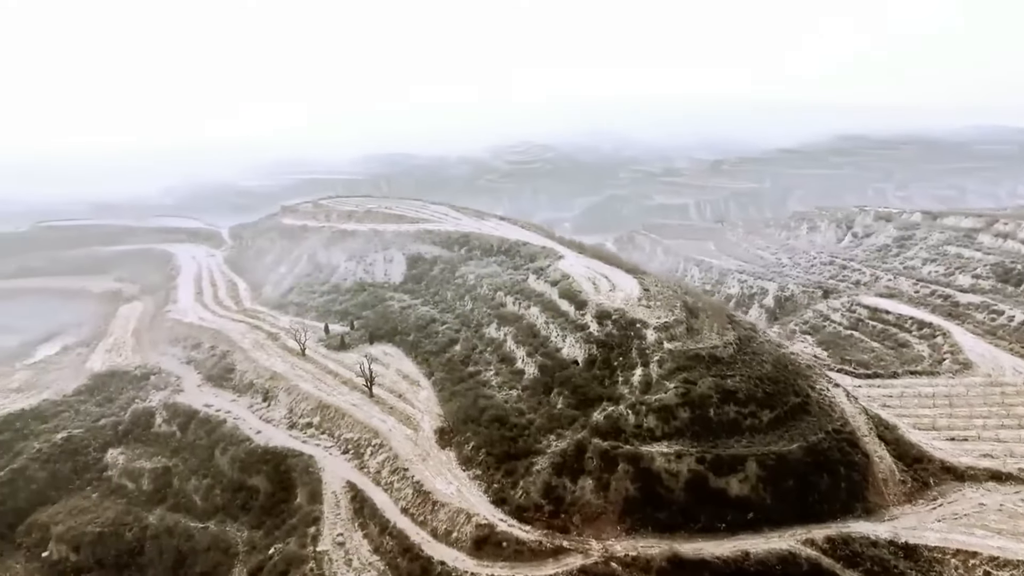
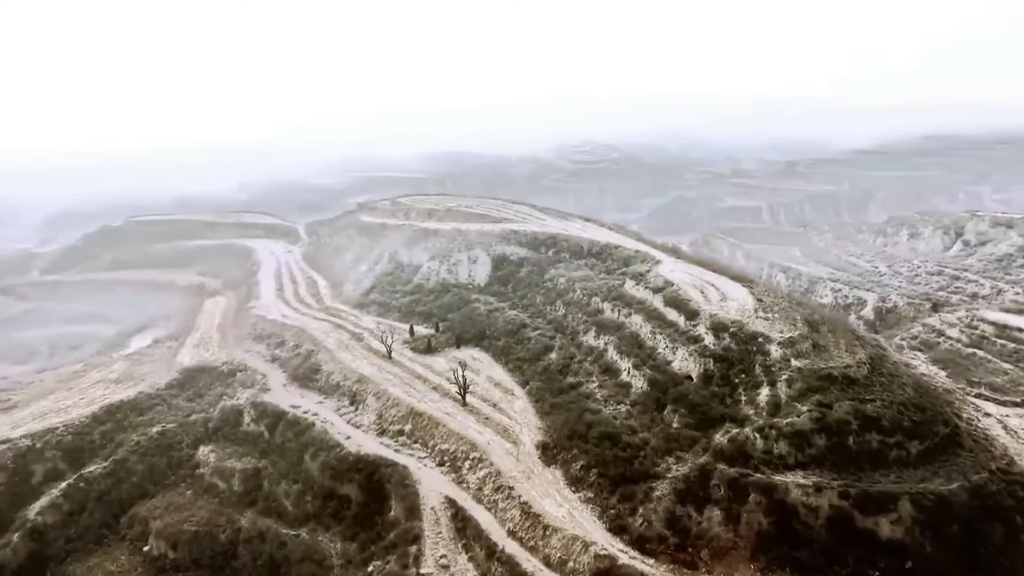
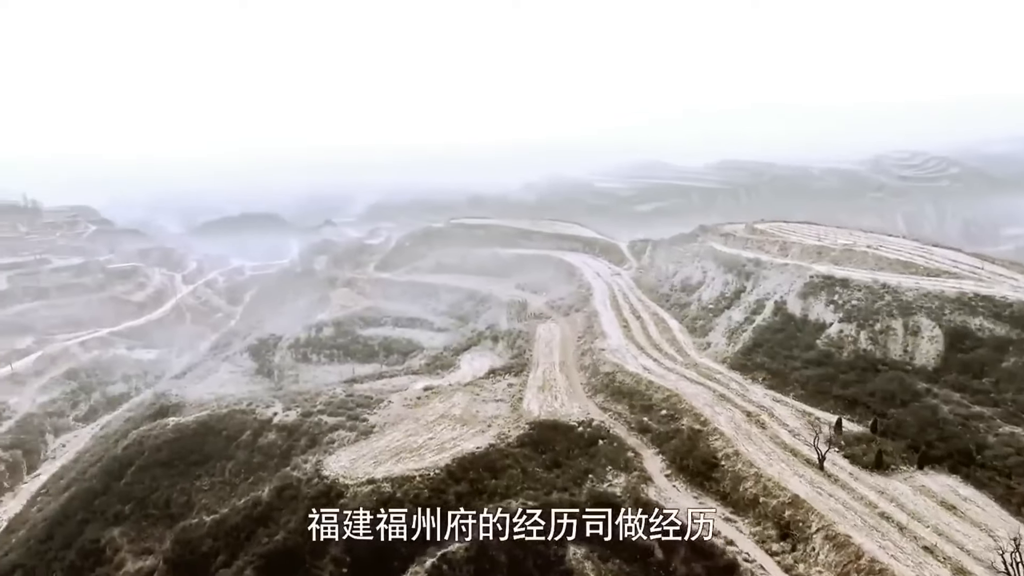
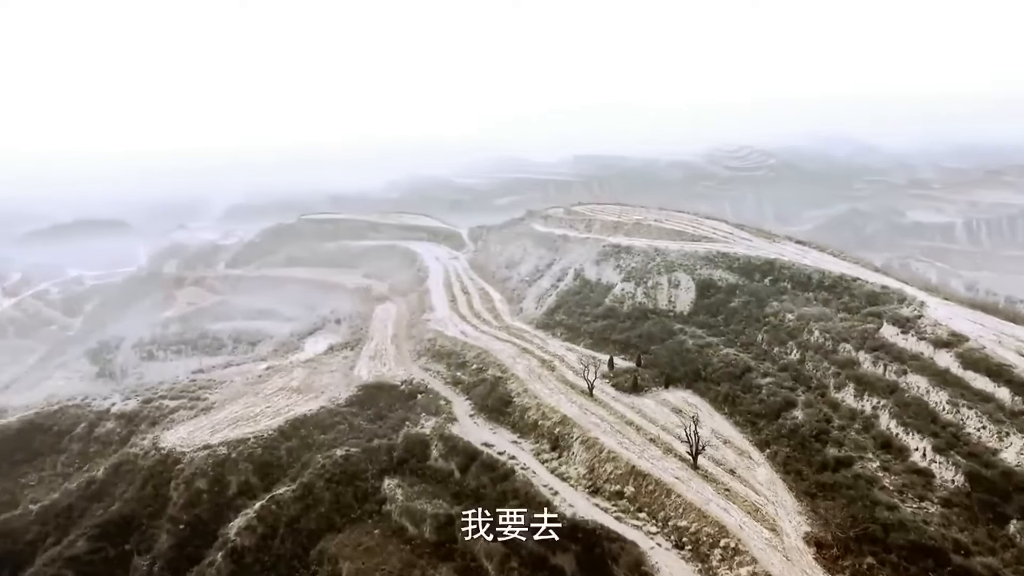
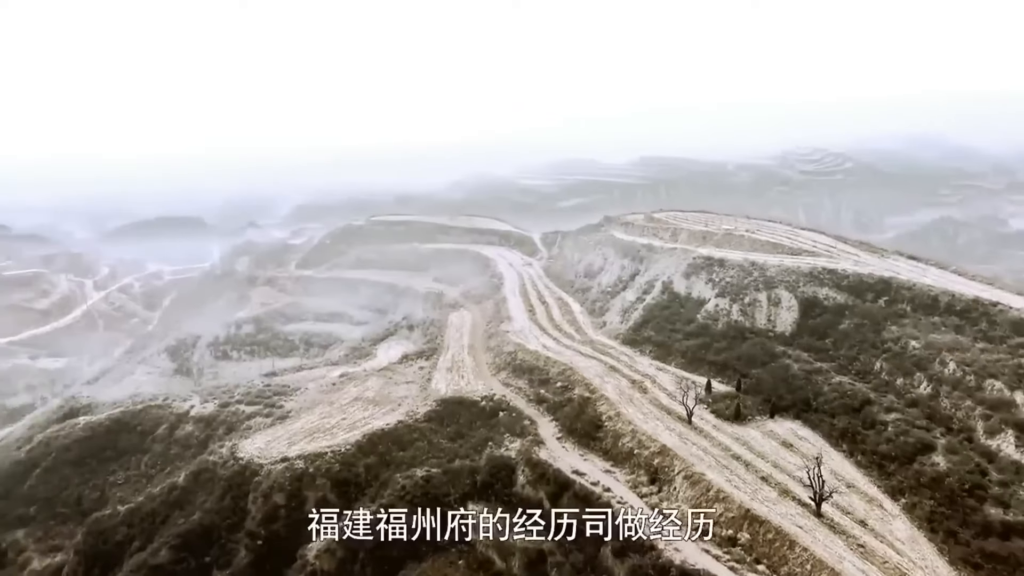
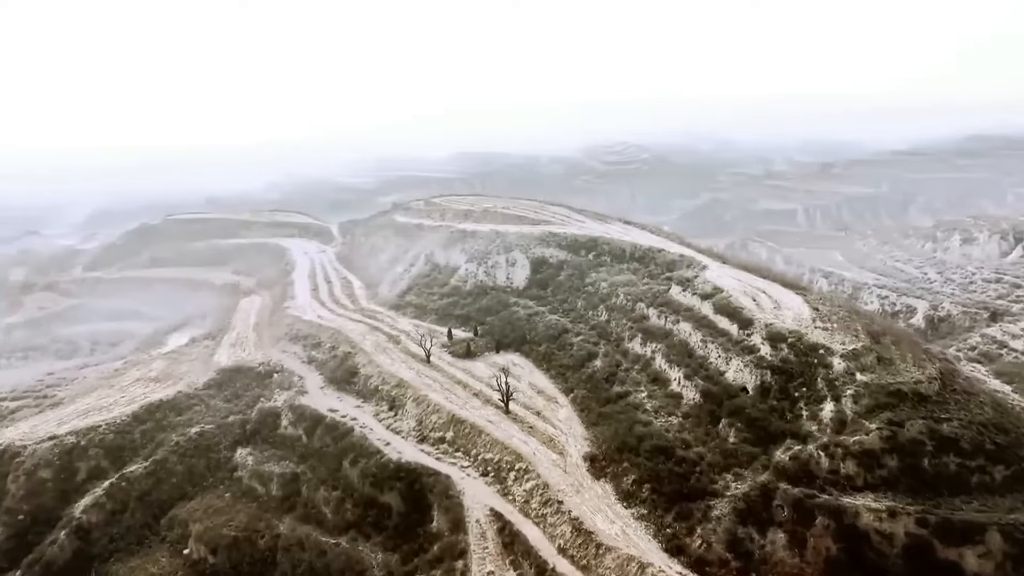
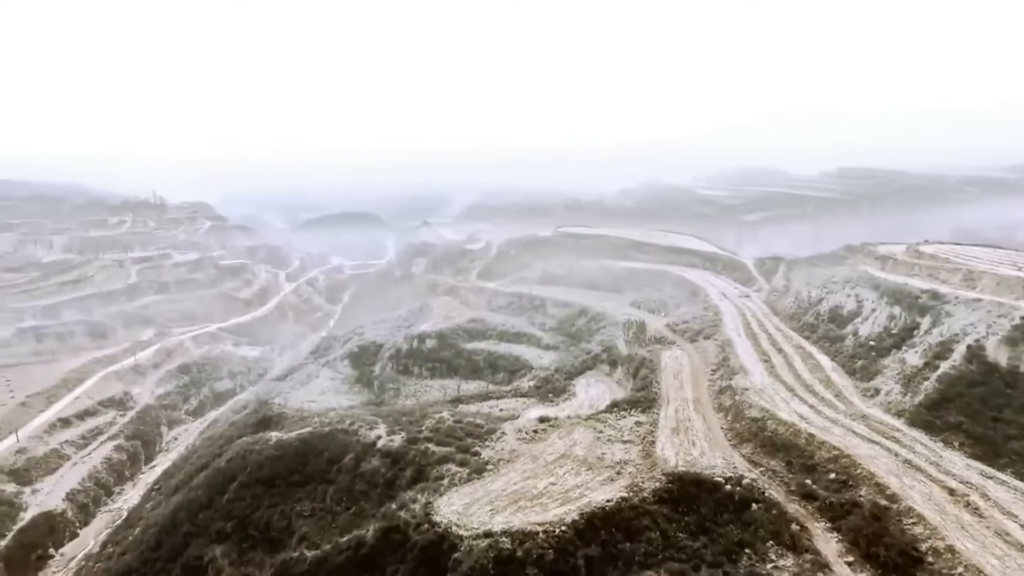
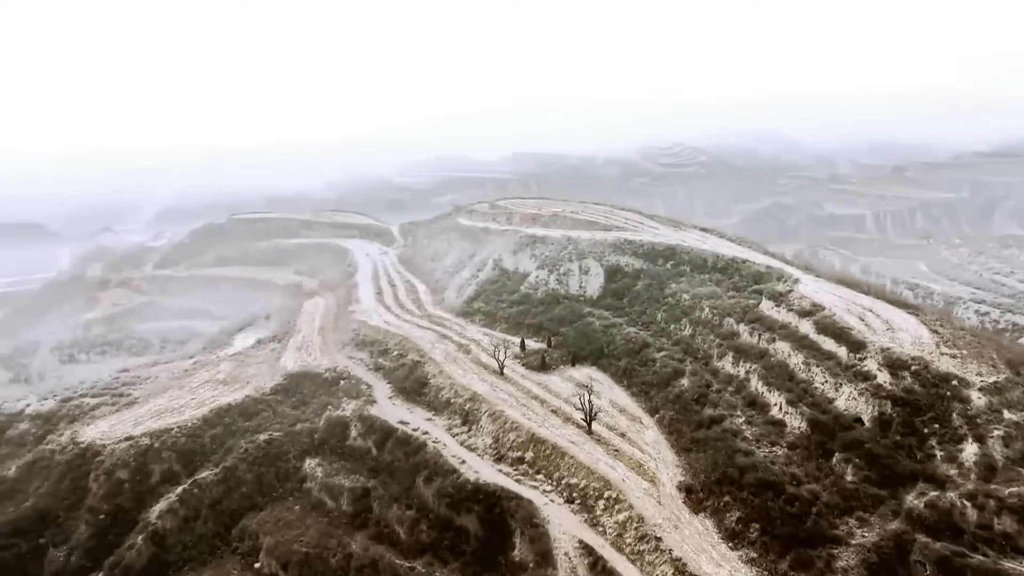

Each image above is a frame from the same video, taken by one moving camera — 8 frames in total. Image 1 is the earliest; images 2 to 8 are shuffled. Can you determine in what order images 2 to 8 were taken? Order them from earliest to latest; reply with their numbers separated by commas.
2, 6, 8, 4, 5, 3, 7
